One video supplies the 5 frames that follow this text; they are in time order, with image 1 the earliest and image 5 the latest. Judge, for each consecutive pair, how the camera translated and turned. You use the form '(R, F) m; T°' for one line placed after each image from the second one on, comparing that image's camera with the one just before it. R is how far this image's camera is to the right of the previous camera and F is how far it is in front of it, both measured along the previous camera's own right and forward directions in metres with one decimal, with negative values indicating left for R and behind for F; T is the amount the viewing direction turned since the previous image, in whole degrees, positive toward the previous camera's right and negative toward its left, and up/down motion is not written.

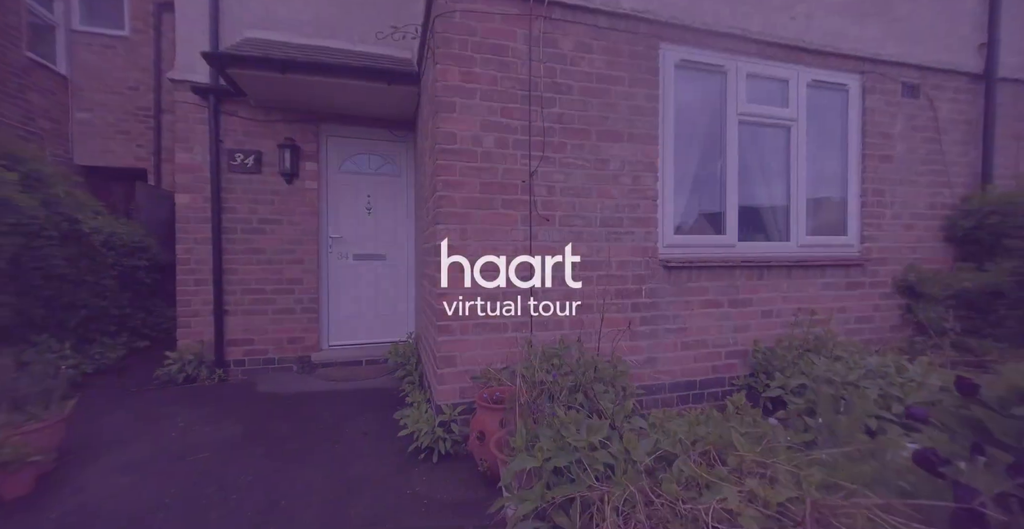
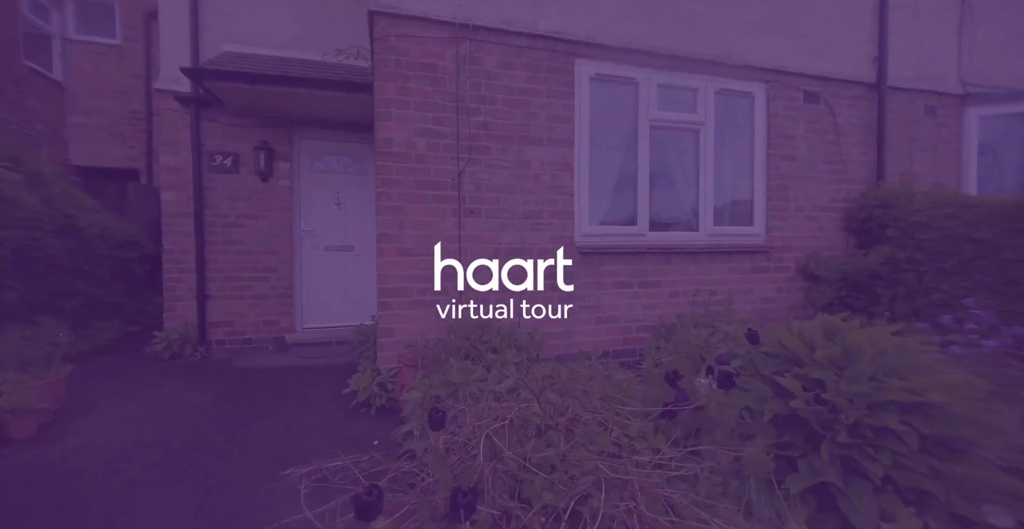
(+0.6, -0.5) m; 0°
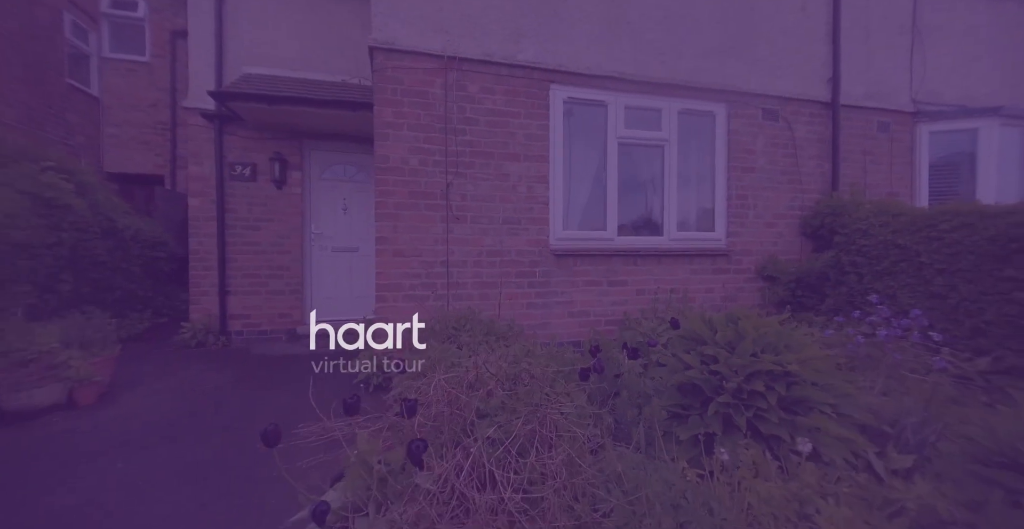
(+0.3, -0.5) m; -1°
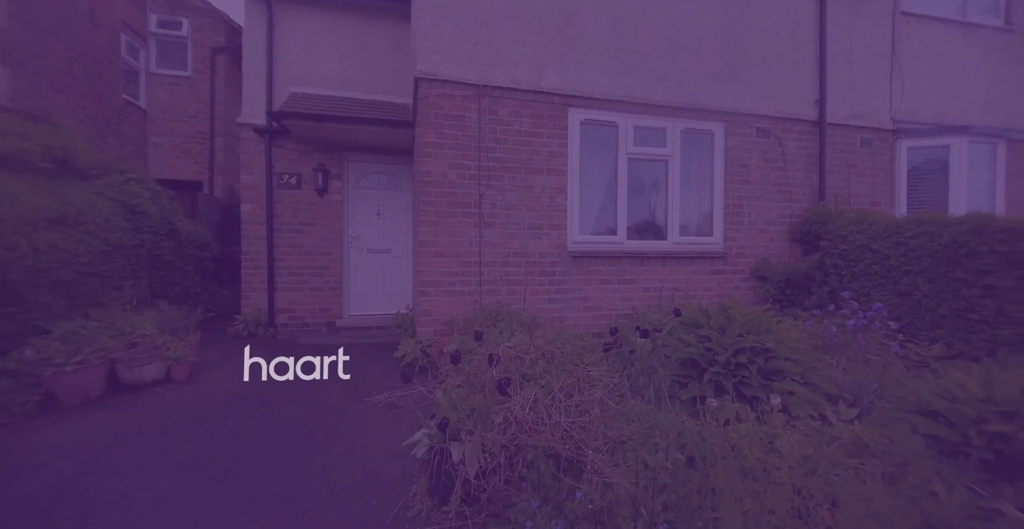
(-0.2, -0.6) m; 0°
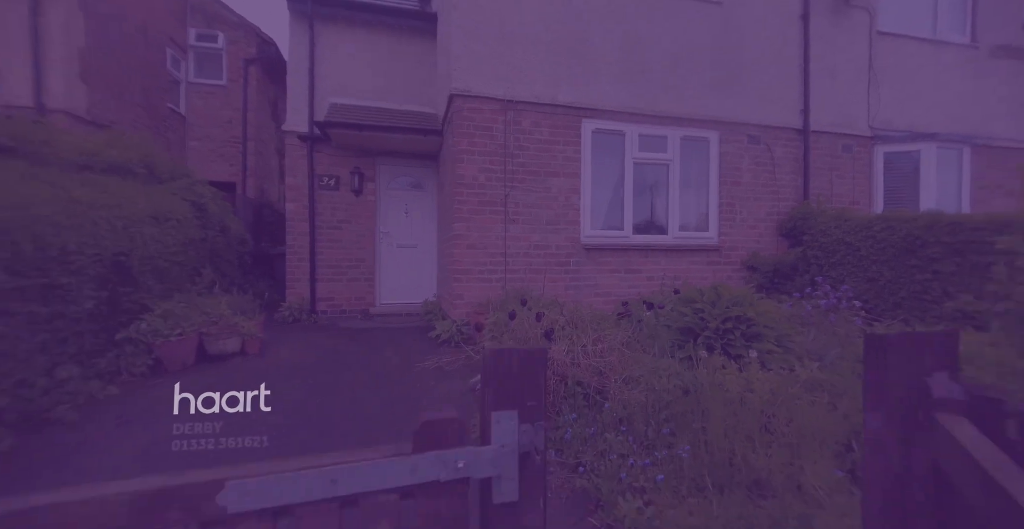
(-0.3, -0.6) m; 0°
